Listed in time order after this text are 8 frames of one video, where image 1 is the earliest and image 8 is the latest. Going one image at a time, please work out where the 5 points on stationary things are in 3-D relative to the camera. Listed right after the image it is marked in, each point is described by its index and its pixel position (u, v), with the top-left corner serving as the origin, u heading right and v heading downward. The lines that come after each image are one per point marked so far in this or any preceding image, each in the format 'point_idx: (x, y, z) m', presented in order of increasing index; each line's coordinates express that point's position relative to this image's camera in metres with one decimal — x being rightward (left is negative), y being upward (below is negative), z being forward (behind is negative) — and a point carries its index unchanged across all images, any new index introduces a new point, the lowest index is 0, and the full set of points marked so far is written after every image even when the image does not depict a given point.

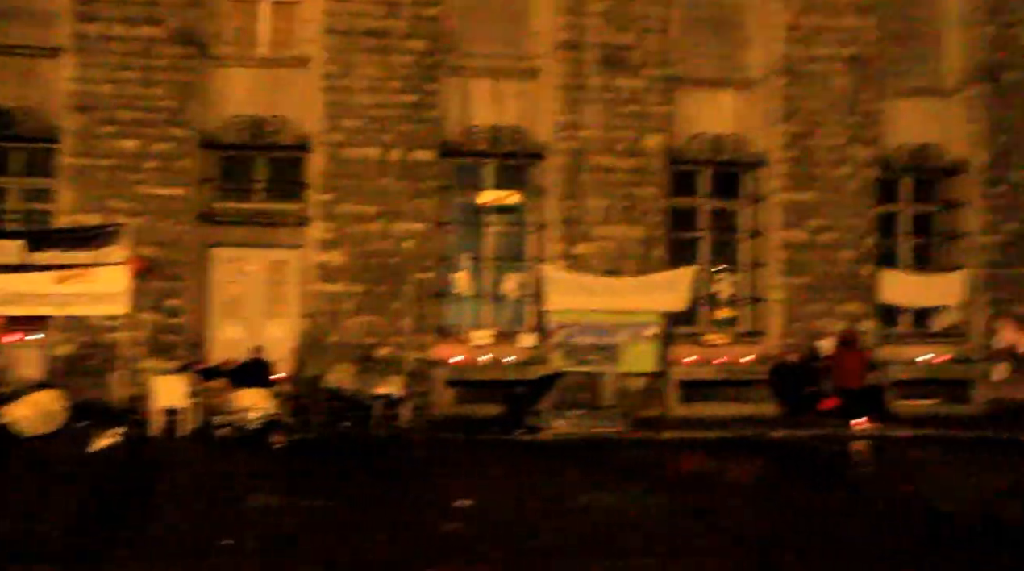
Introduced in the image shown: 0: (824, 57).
0: (+5.2, +3.9, +14.9) m
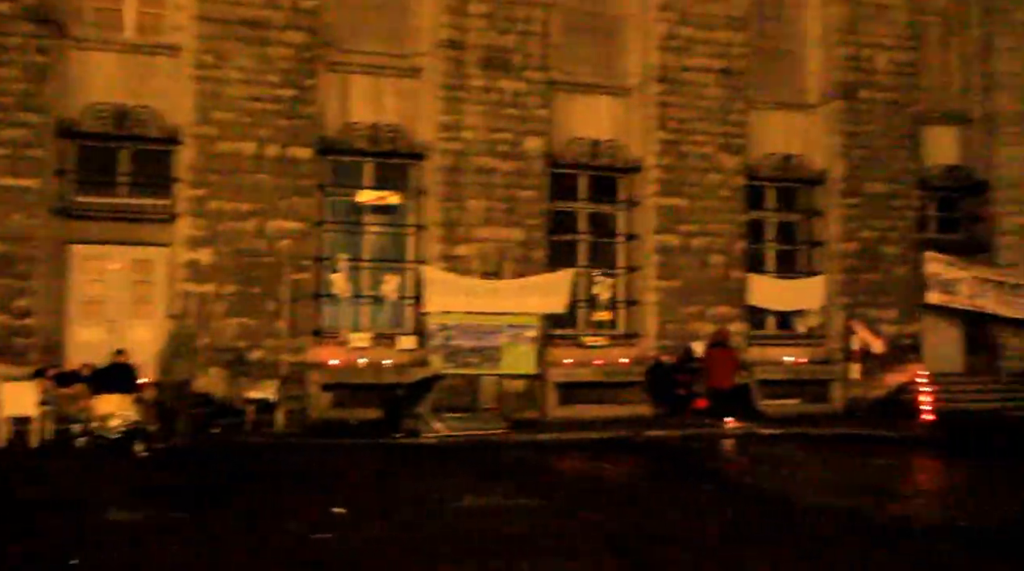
0: (+3.2, +3.8, +15.4) m
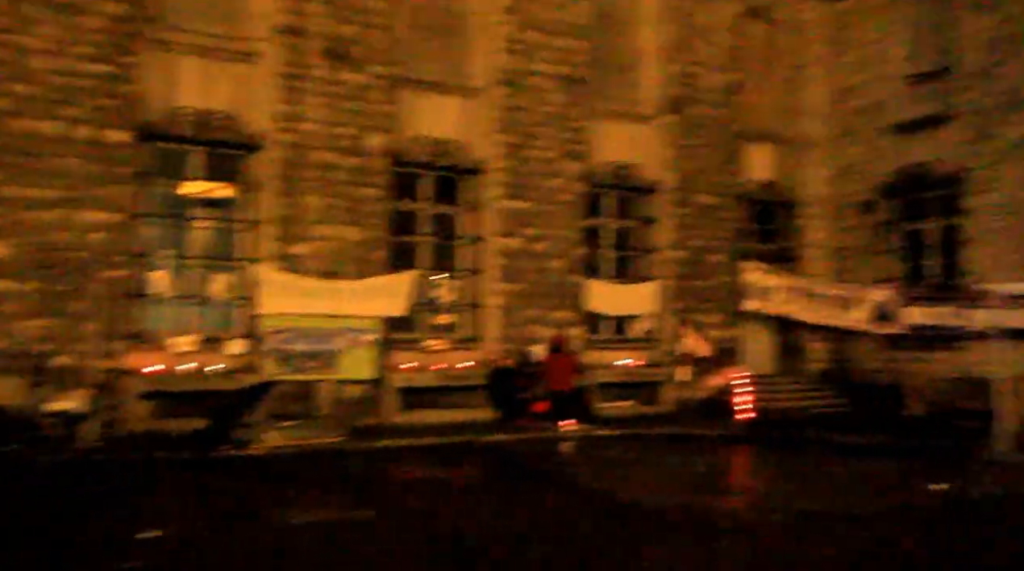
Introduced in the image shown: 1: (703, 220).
0: (+0.5, +3.7, +15.5) m
1: (+3.6, +1.2, +16.5) m
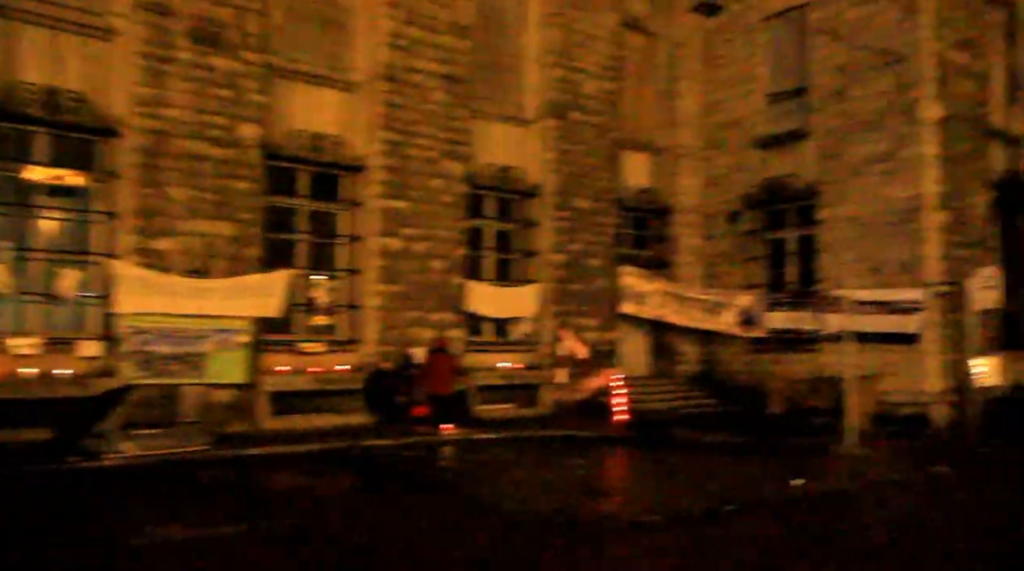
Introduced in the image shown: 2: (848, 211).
0: (-1.6, +3.7, +15.2) m
1: (+1.3, +1.2, +16.7) m
2: (+6.4, +1.4, +16.7) m
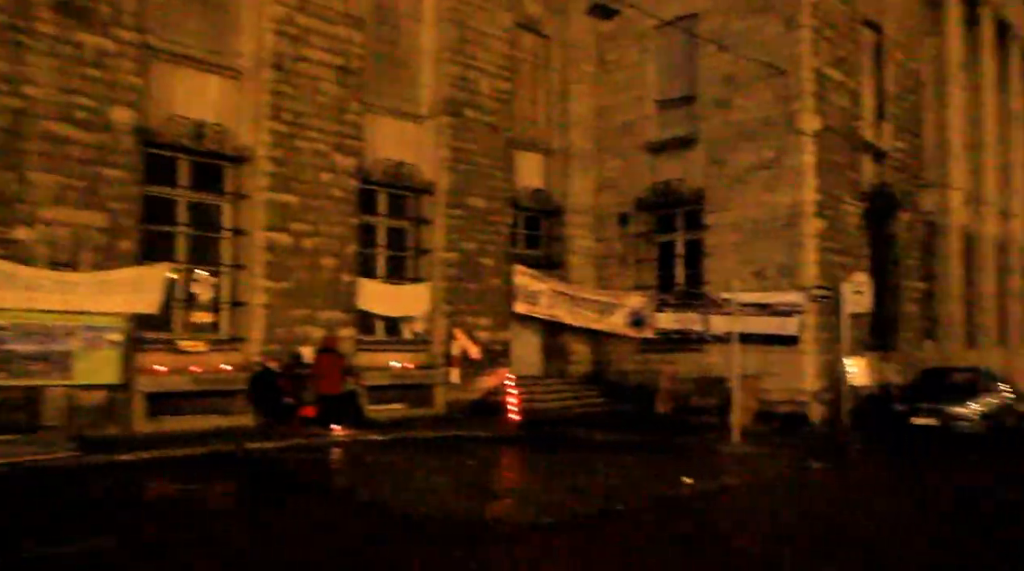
0: (-3.3, +3.8, +14.7) m
1: (-0.7, +1.2, +16.6) m
2: (+4.3, +1.3, +17.3) m
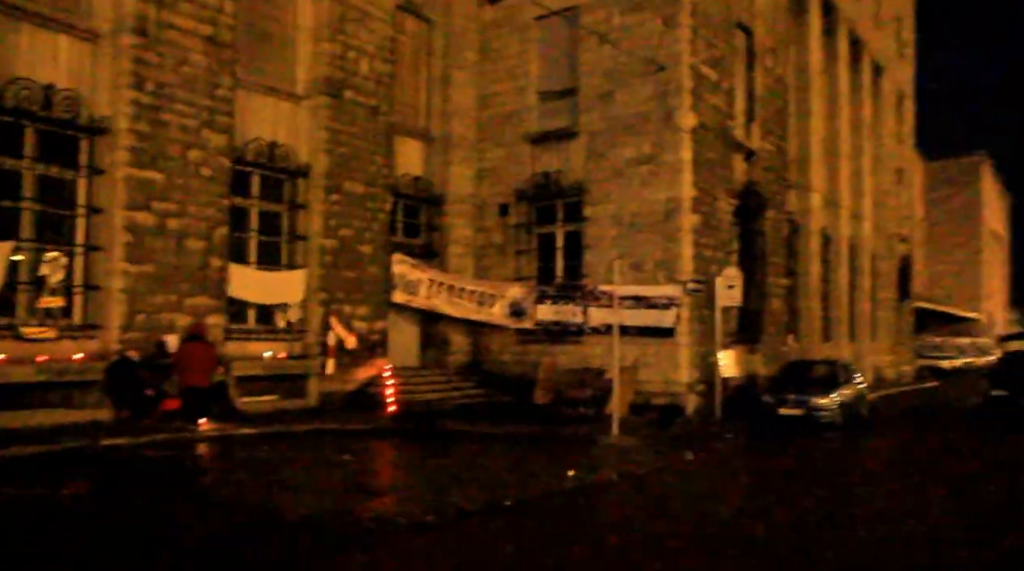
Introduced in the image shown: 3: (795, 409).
0: (-5.2, +4.0, +13.7) m
1: (-2.9, +1.4, +16.0) m
2: (+2.0, +1.5, +17.4) m
3: (+5.5, -2.4, +17.0) m
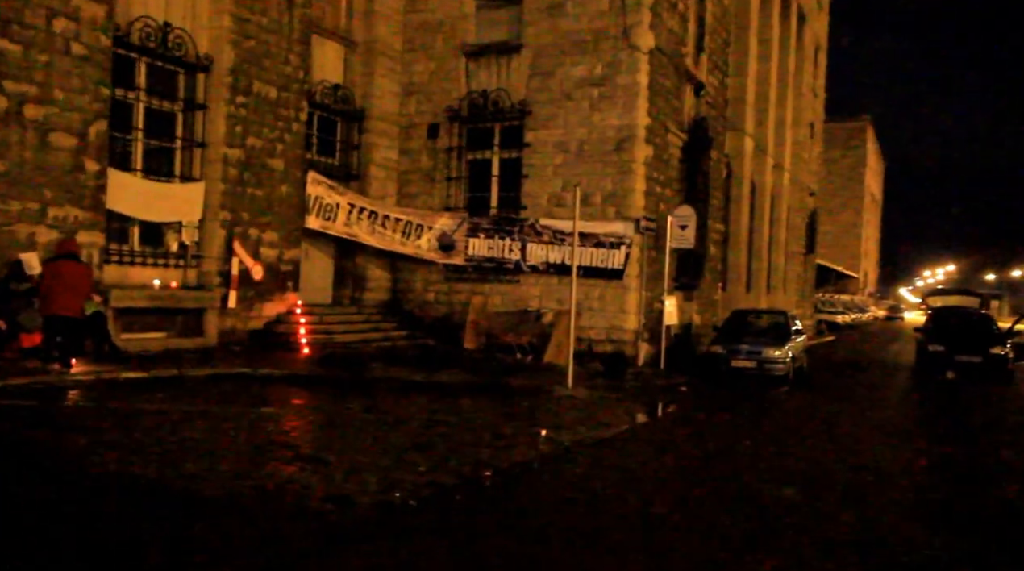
0: (-5.7, +5.1, +10.8) m
1: (-3.8, +2.6, +13.5) m
2: (+0.8, +2.6, +15.5) m
3: (+4.2, -1.4, +15.8) m
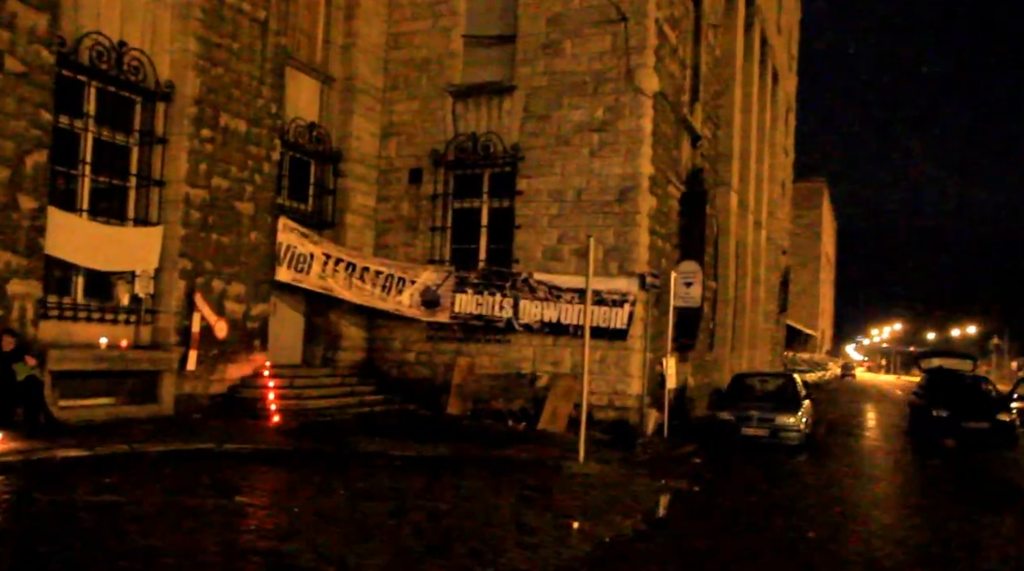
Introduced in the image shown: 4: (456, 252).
0: (-5.6, +4.5, +9.4) m
1: (-3.9, +1.8, +12.0) m
2: (+0.6, +1.7, +14.3) m
3: (+4.0, -2.4, +14.5) m
4: (-1.0, +0.6, +15.1) m
